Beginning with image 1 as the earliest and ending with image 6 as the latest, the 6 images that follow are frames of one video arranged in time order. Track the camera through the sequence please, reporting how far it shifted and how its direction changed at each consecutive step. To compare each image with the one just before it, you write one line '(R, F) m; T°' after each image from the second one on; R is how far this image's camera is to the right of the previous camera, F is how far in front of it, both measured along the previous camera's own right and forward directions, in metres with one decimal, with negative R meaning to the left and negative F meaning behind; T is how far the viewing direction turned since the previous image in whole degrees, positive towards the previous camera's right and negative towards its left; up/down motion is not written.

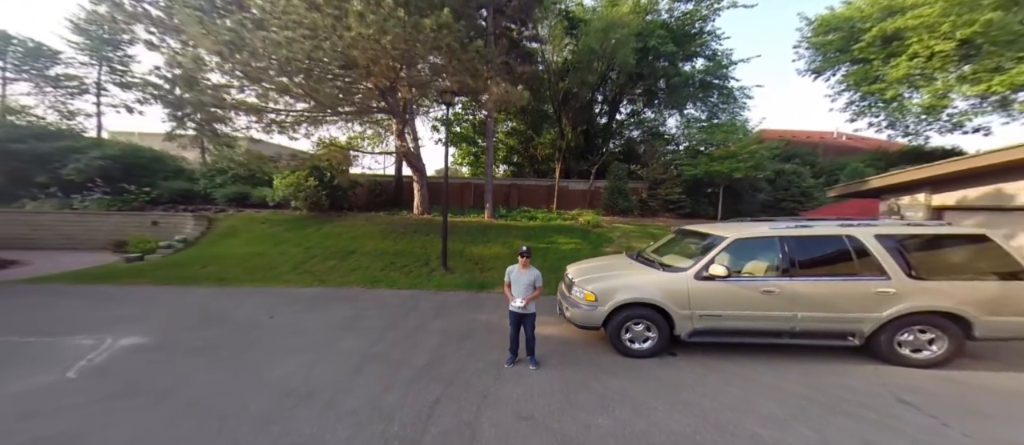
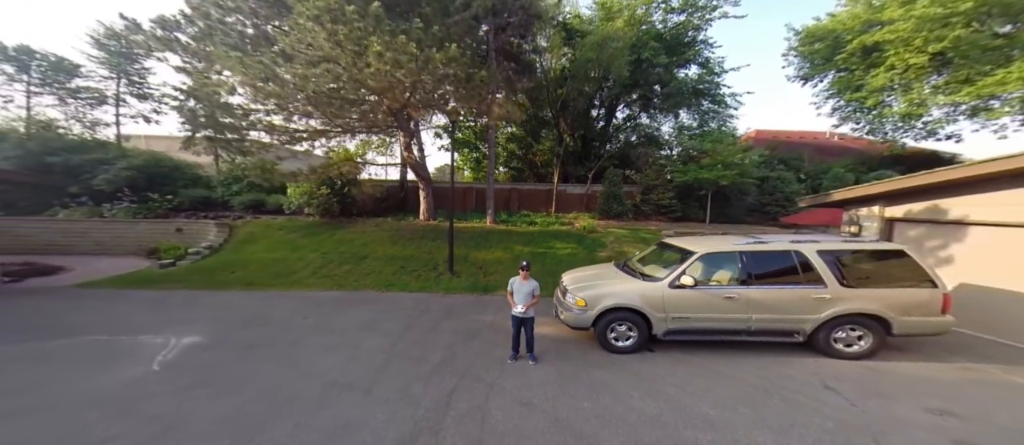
(0.0, -0.7) m; 0°
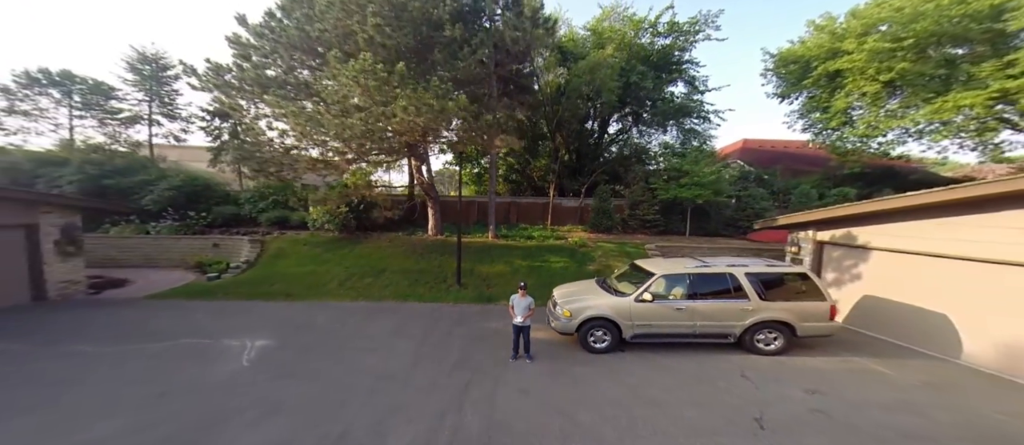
(0.0, -1.4) m; 0°
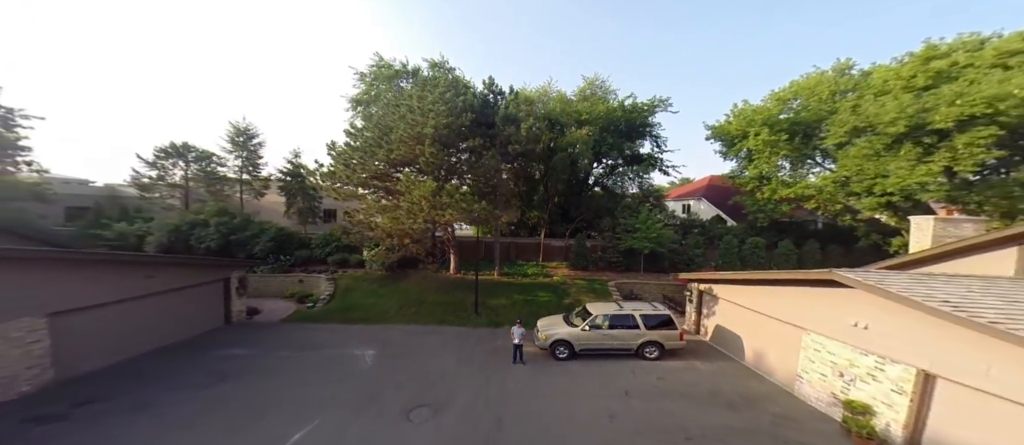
(-0.1, -4.9) m; 0°
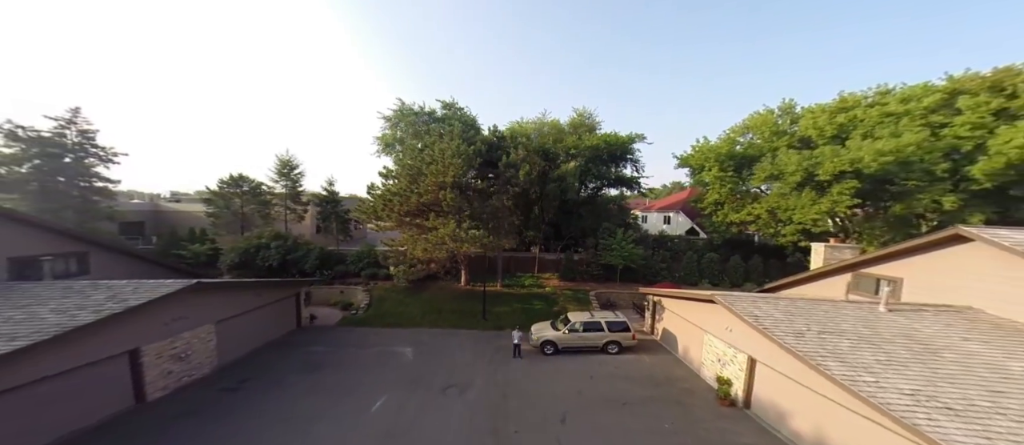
(-0.2, -4.0) m; 0°
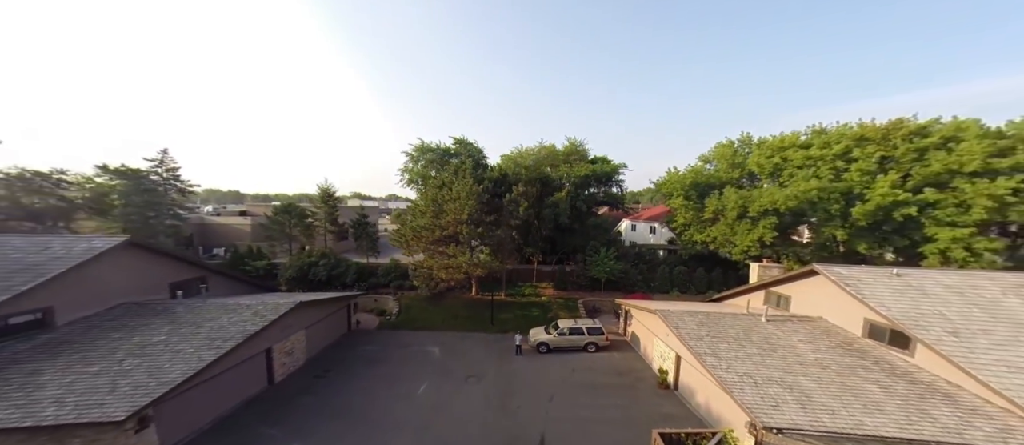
(-0.1, -4.6) m; 0°
